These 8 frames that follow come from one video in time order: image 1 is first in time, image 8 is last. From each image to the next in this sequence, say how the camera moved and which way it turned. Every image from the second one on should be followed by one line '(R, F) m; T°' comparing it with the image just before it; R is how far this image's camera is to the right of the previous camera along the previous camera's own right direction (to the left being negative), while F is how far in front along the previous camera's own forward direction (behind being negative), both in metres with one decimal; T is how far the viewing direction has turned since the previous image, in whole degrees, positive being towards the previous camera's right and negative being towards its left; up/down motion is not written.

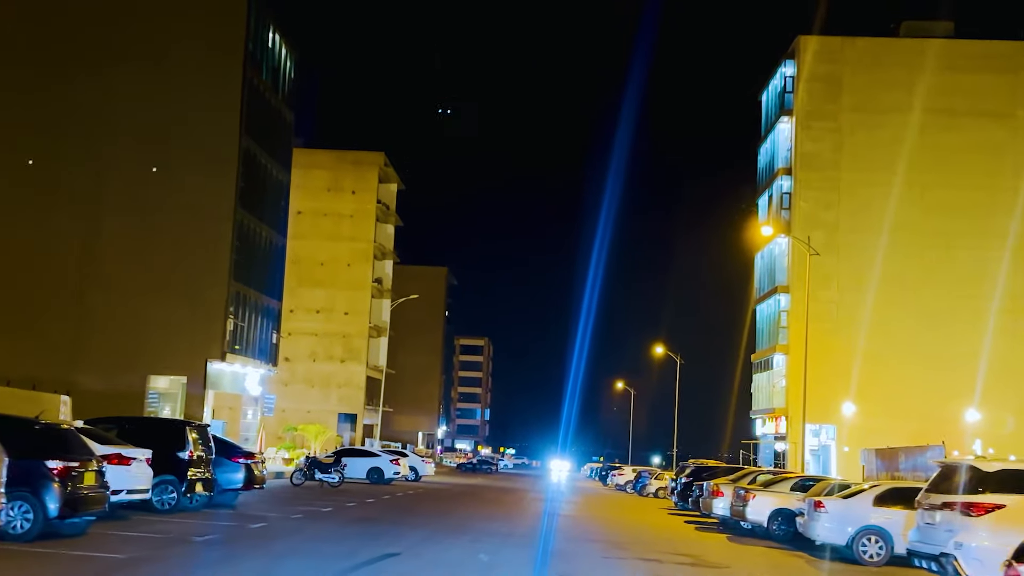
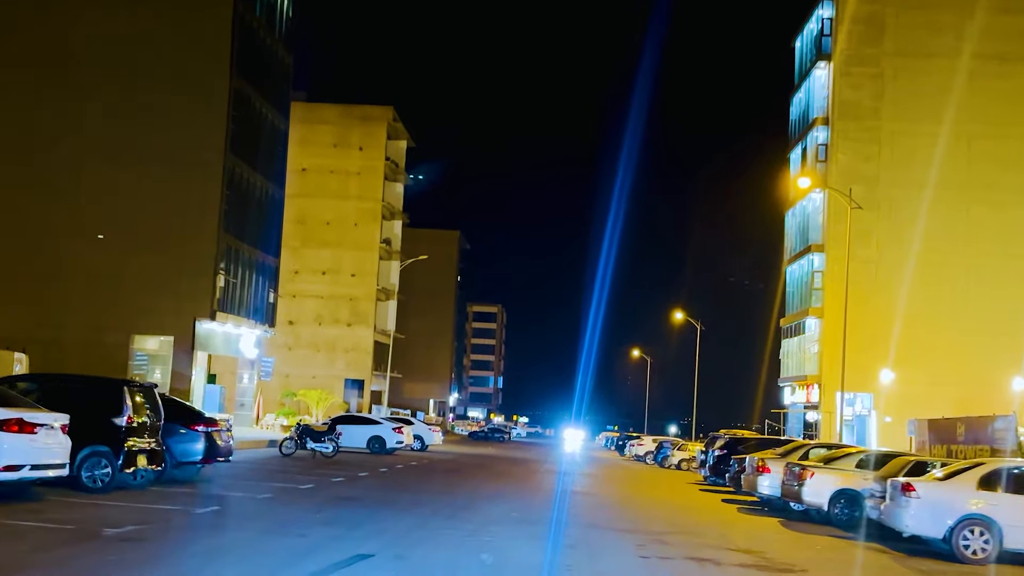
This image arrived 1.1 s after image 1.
(0.0, +3.7) m; -1°
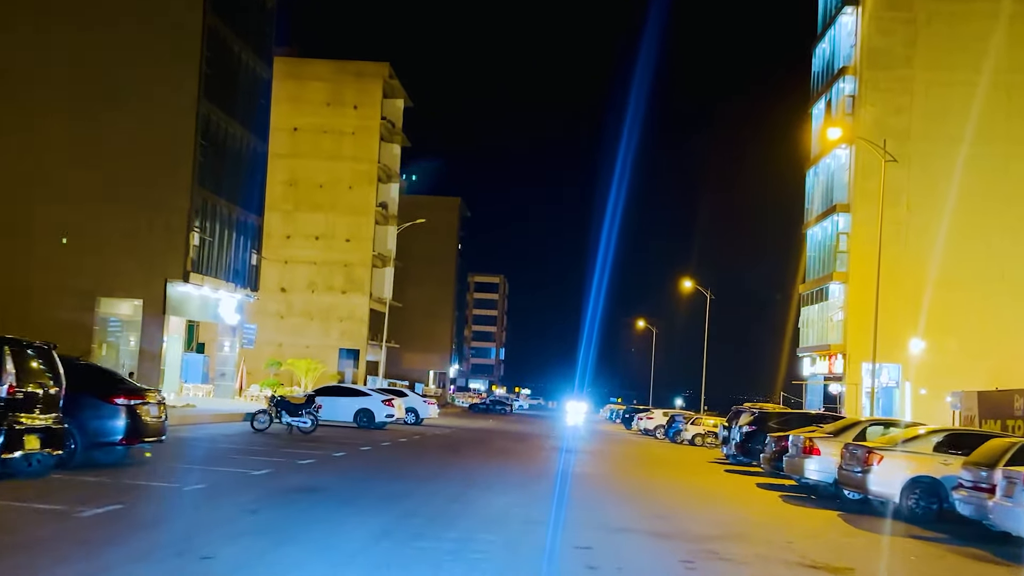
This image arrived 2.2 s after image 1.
(0.0, +3.7) m; 0°
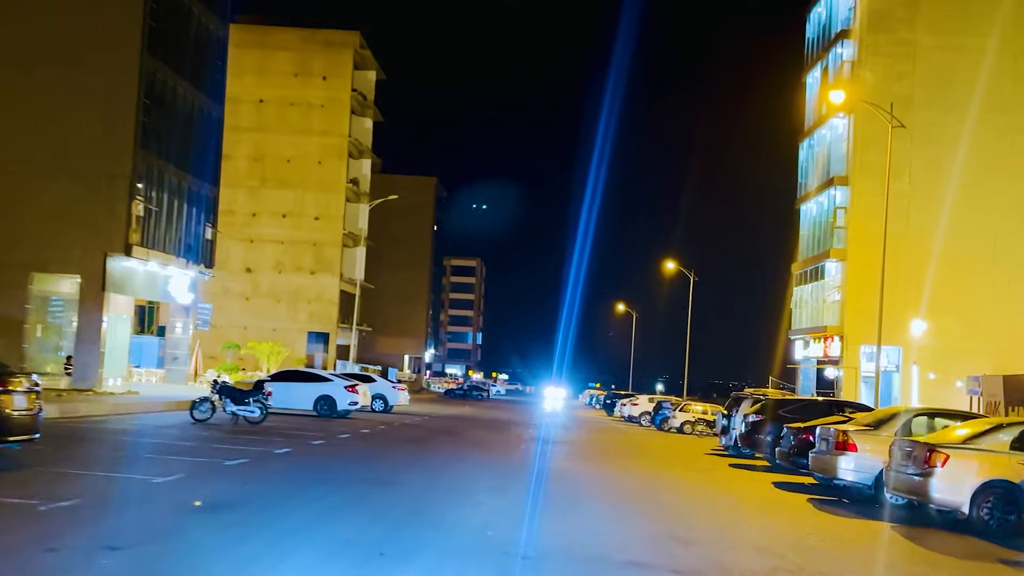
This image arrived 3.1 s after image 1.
(0.0, +3.3) m; +1°
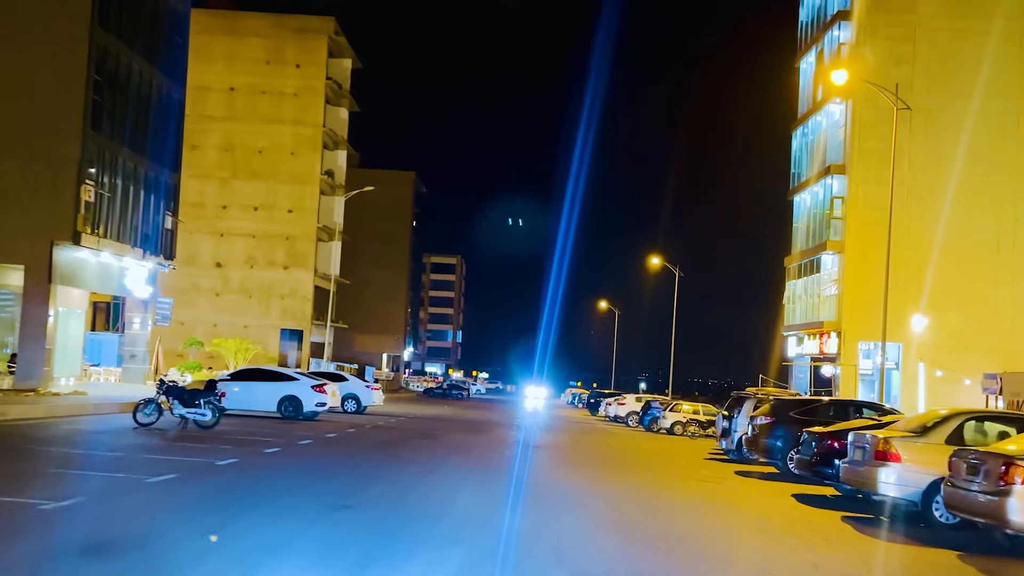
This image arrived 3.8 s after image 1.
(0.0, +2.5) m; +1°
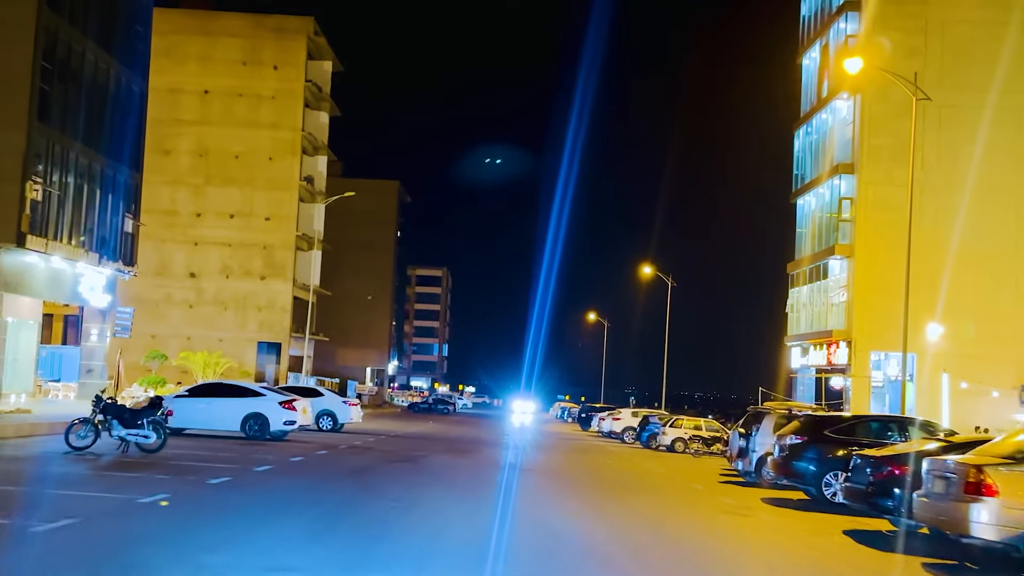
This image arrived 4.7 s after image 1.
(-0.1, +2.9) m; +1°
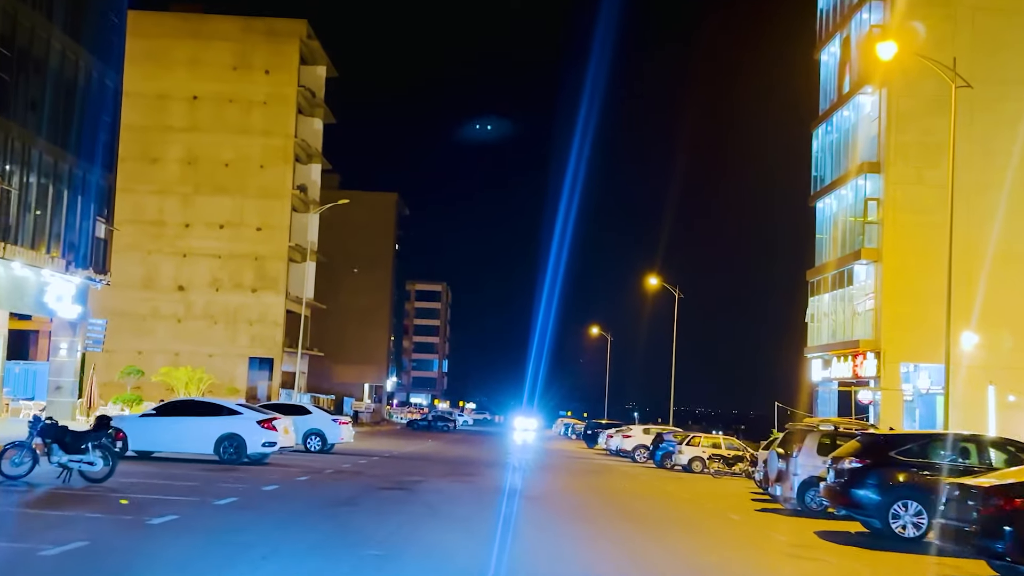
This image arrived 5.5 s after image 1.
(-0.1, +2.8) m; 0°
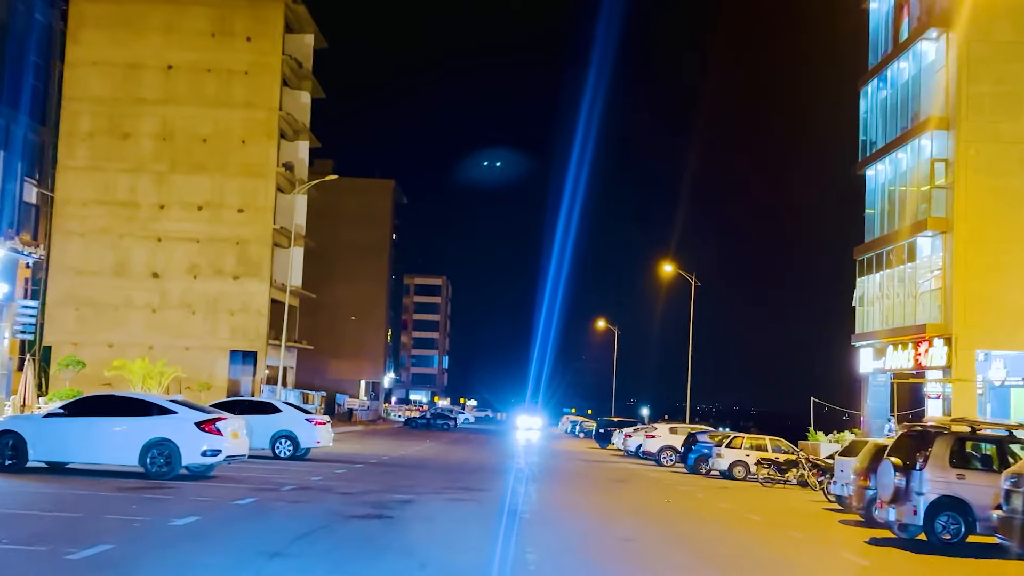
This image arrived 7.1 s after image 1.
(-0.3, +5.5) m; 0°
